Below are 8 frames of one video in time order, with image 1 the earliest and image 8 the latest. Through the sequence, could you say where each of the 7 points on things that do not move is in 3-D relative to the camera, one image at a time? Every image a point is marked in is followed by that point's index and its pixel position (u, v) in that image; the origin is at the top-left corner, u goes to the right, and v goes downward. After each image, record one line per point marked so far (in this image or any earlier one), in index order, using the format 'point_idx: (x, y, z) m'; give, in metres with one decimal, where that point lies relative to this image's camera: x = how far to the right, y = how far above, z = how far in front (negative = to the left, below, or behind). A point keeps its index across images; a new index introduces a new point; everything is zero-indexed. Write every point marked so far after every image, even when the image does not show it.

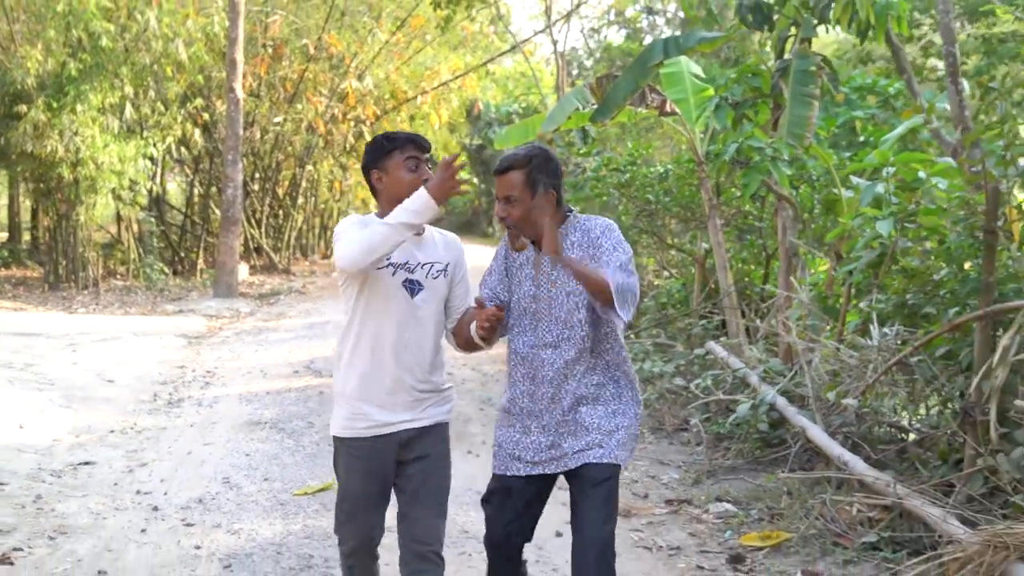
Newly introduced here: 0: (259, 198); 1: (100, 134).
0: (-2.4, +0.9, +15.5) m
1: (-3.0, +1.1, +12.0) m
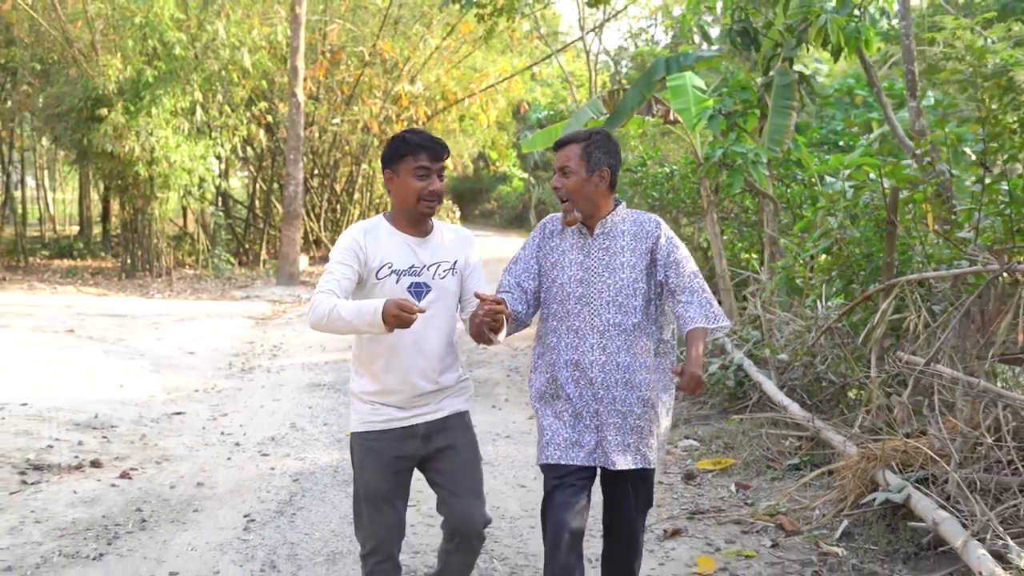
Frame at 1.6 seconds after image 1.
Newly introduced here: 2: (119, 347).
0: (-2.0, +1.0, +16.6) m
1: (-2.7, +1.2, +13.1) m
2: (-1.9, -0.3, +8.0) m
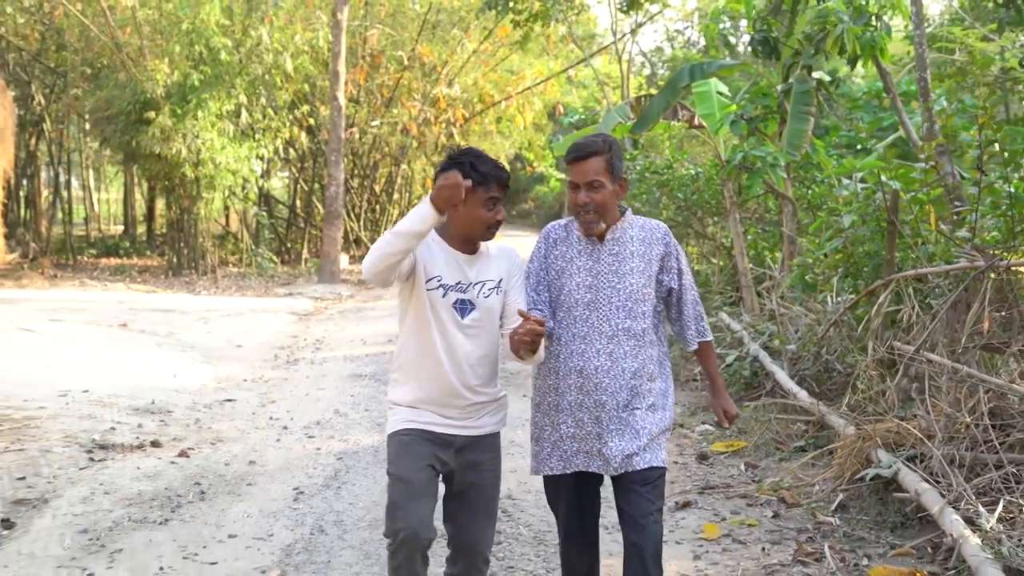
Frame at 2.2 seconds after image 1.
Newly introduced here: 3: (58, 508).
0: (-1.6, +1.0, +17.0) m
1: (-2.4, +1.3, +13.5) m
2: (-1.8, -0.3, +8.4) m
3: (-1.2, -0.6, +4.1) m
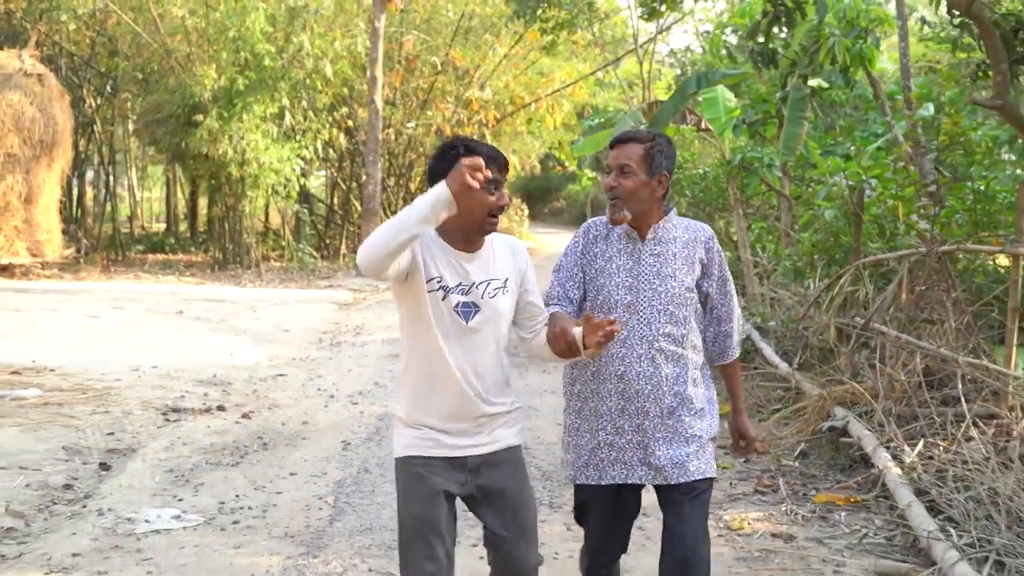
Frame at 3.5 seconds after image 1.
0: (-1.3, +1.1, +17.8) m
1: (-2.2, +1.3, +14.3) m
2: (-1.6, -0.2, +9.2) m
3: (-1.1, -0.5, +4.9) m
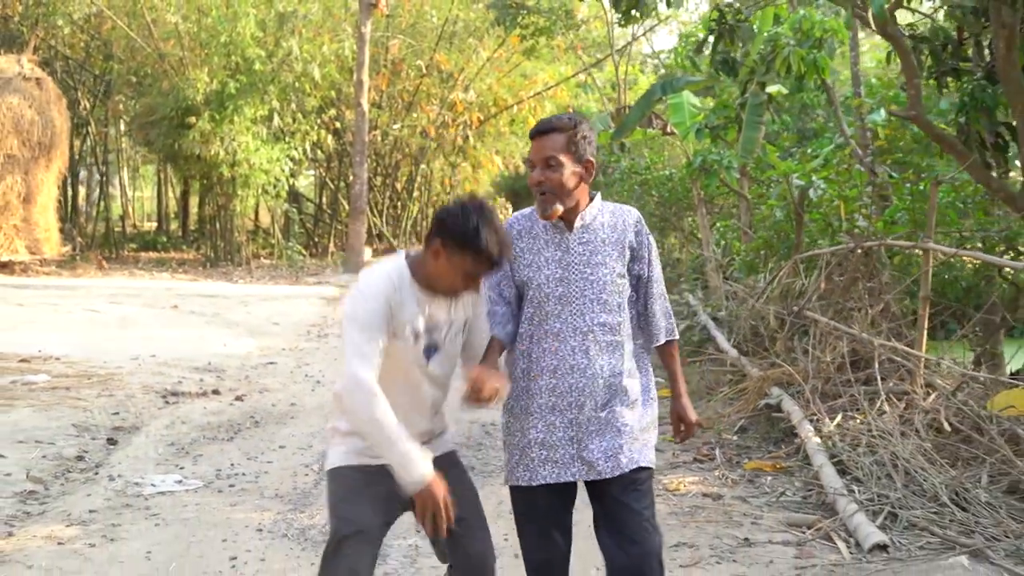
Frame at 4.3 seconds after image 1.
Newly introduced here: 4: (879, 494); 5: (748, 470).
0: (-1.5, +1.1, +18.3) m
1: (-2.4, +1.3, +14.8) m
2: (-1.8, -0.2, +9.7) m
3: (-1.2, -0.5, +5.4) m
4: (+0.9, -0.5, +3.9) m
5: (+0.7, -0.5, +4.5) m
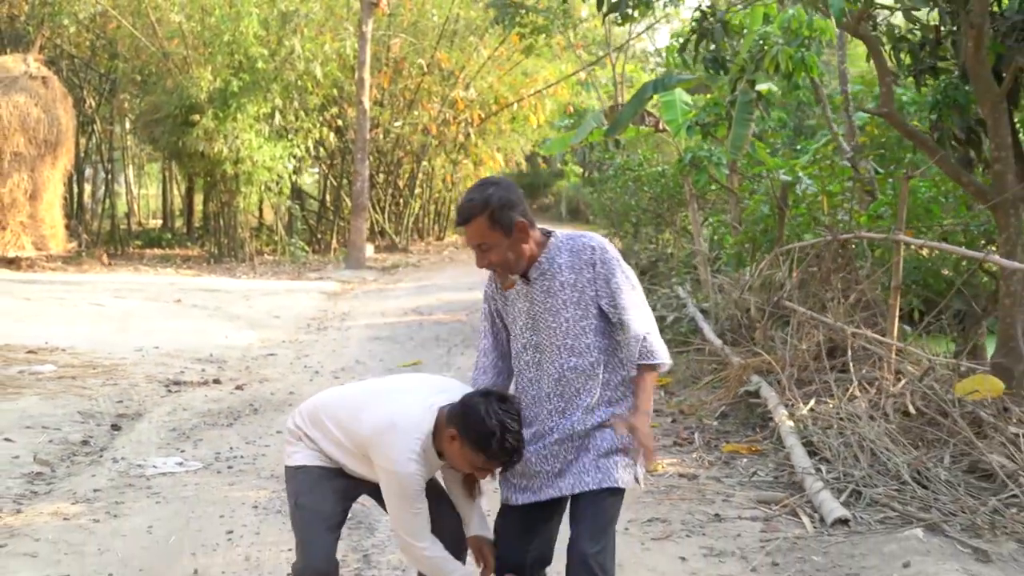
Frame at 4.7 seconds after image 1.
0: (-1.5, +1.1, +18.5) m
1: (-2.4, +1.4, +15.0) m
2: (-1.8, -0.1, +9.9) m
3: (-1.3, -0.4, +5.6) m
4: (+0.8, -0.5, +4.1) m
5: (+0.6, -0.5, +4.7) m
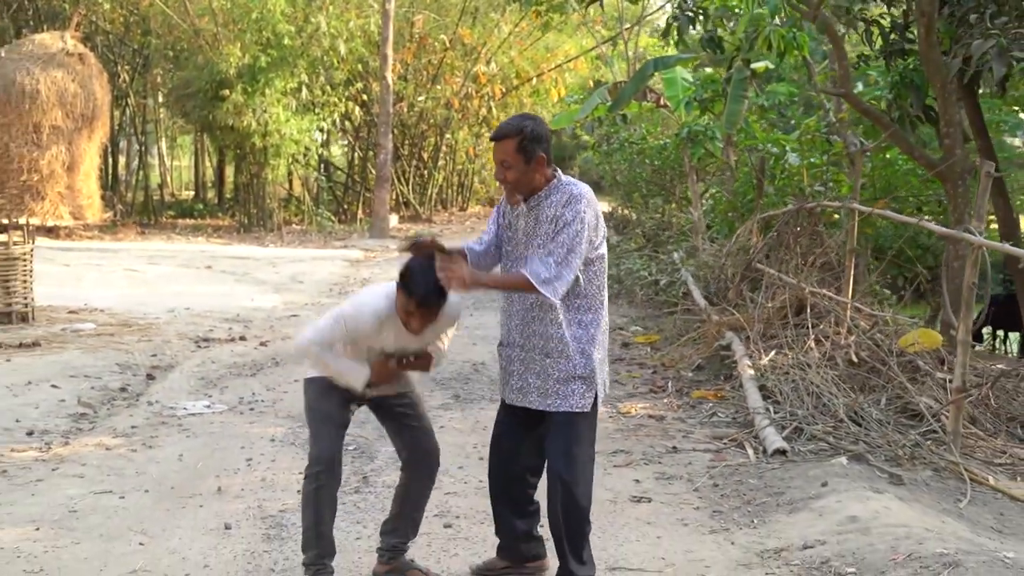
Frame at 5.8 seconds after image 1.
0: (-1.2, +1.5, +19.1) m
1: (-2.2, +1.7, +15.6) m
2: (-1.7, +0.1, +10.5) m
3: (-1.3, -0.3, +6.2) m
4: (+0.8, -0.4, +4.7) m
5: (+0.6, -0.4, +5.3) m
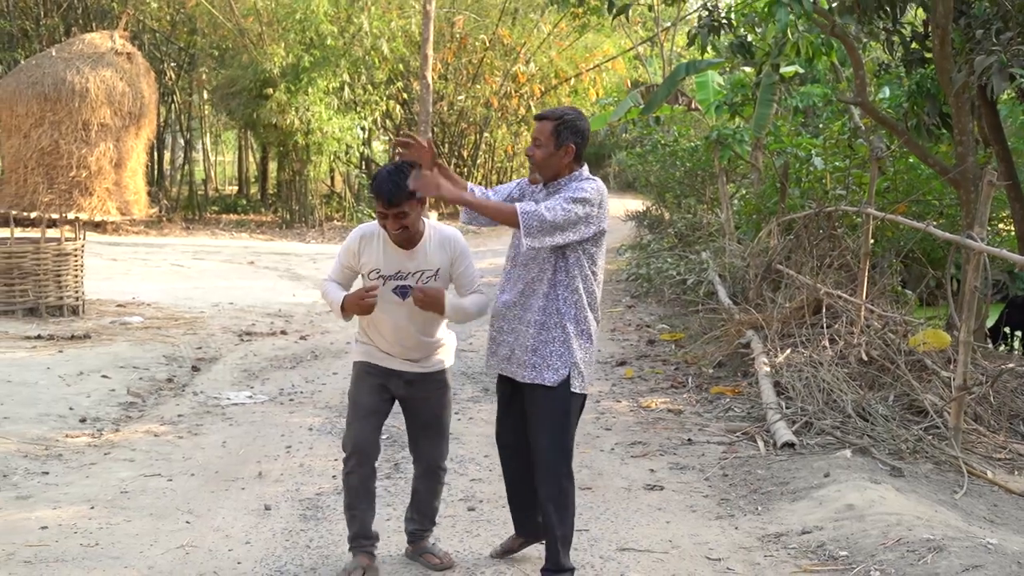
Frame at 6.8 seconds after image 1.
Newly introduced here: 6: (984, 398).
0: (-0.8, +1.5, +19.4) m
1: (-1.8, +1.7, +15.9) m
2: (-1.5, +0.1, +10.8) m
3: (-1.2, -0.3, +6.5) m
4: (+0.9, -0.4, +4.9) m
5: (+0.7, -0.4, +5.5) m
6: (+1.4, -0.3, +5.0) m
